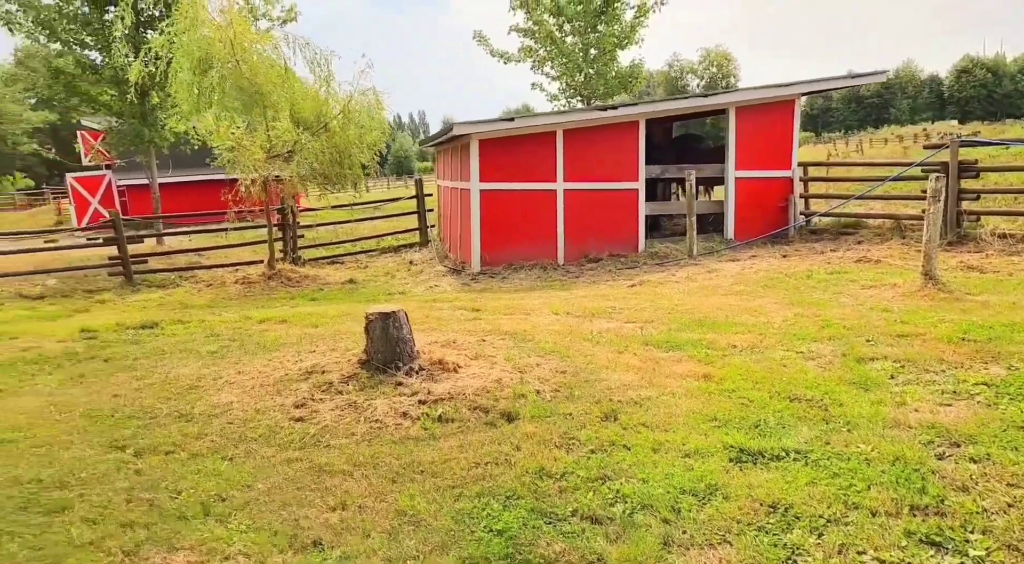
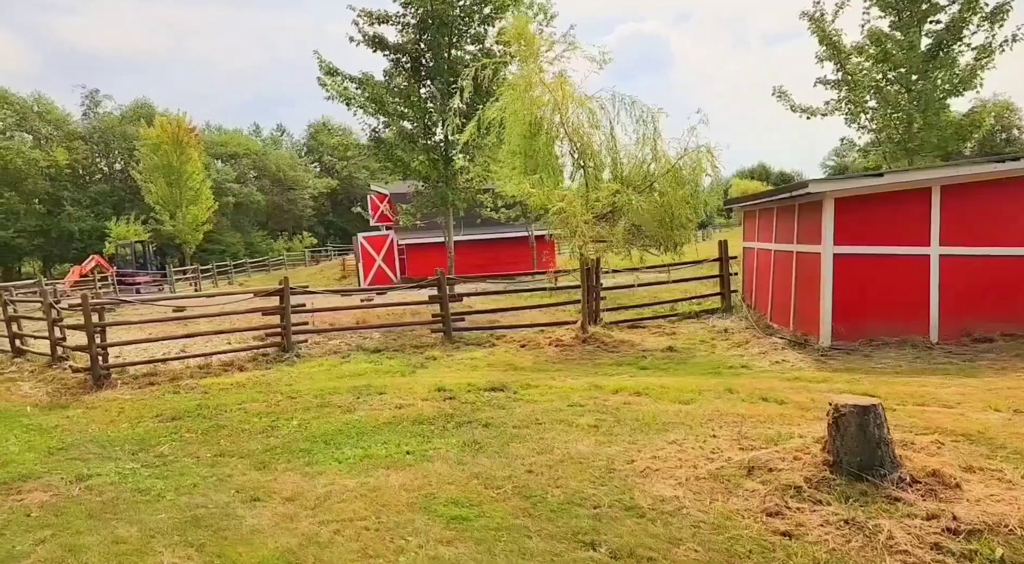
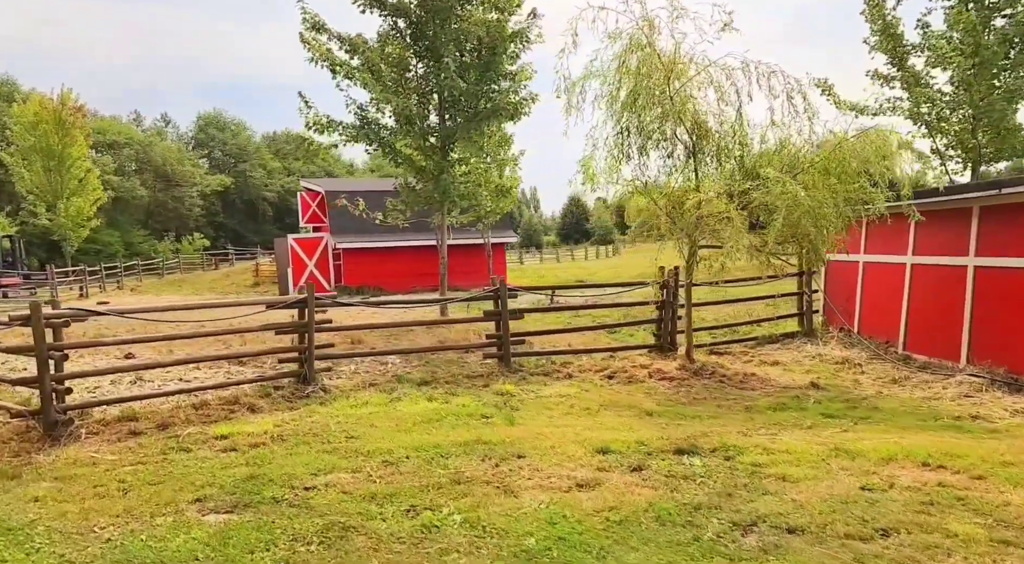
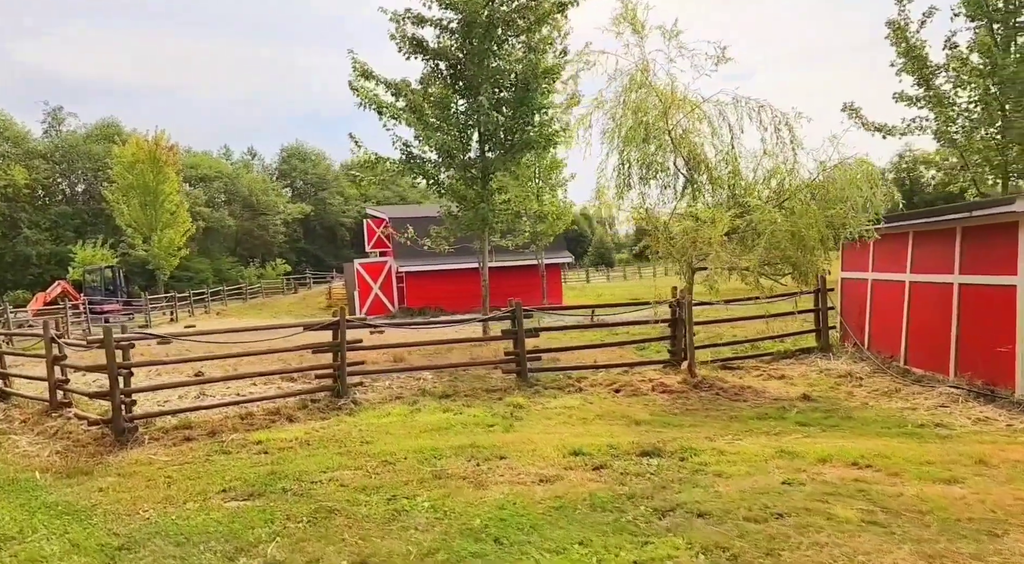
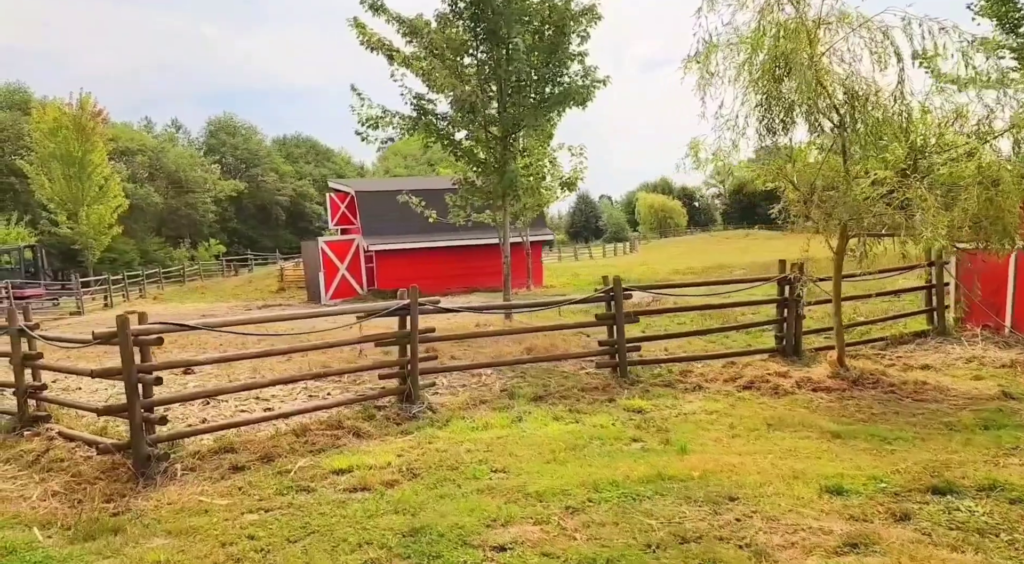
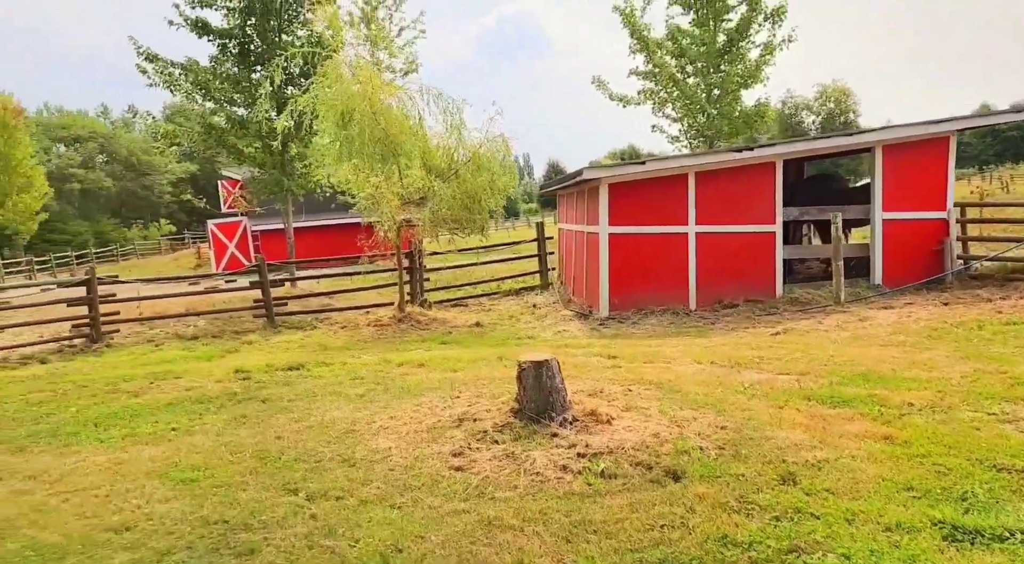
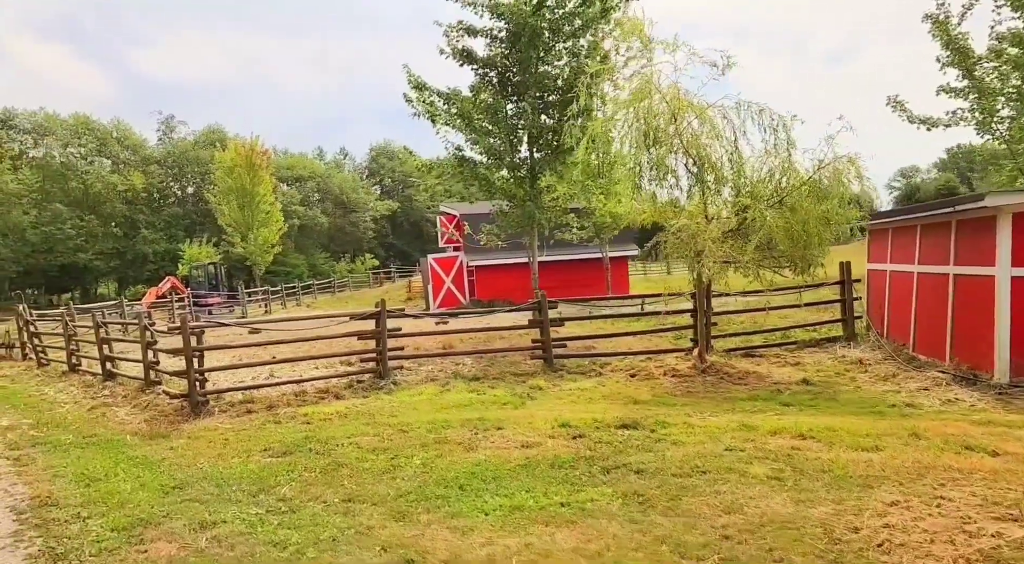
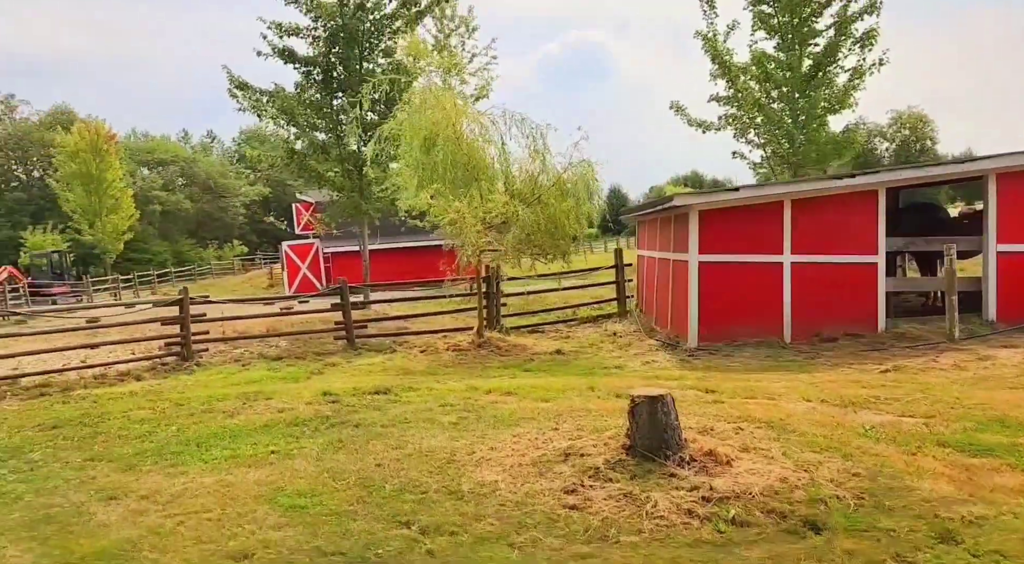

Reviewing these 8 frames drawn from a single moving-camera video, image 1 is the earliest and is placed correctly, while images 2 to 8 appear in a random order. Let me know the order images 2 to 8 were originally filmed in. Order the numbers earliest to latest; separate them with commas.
6, 8, 2, 7, 4, 3, 5
